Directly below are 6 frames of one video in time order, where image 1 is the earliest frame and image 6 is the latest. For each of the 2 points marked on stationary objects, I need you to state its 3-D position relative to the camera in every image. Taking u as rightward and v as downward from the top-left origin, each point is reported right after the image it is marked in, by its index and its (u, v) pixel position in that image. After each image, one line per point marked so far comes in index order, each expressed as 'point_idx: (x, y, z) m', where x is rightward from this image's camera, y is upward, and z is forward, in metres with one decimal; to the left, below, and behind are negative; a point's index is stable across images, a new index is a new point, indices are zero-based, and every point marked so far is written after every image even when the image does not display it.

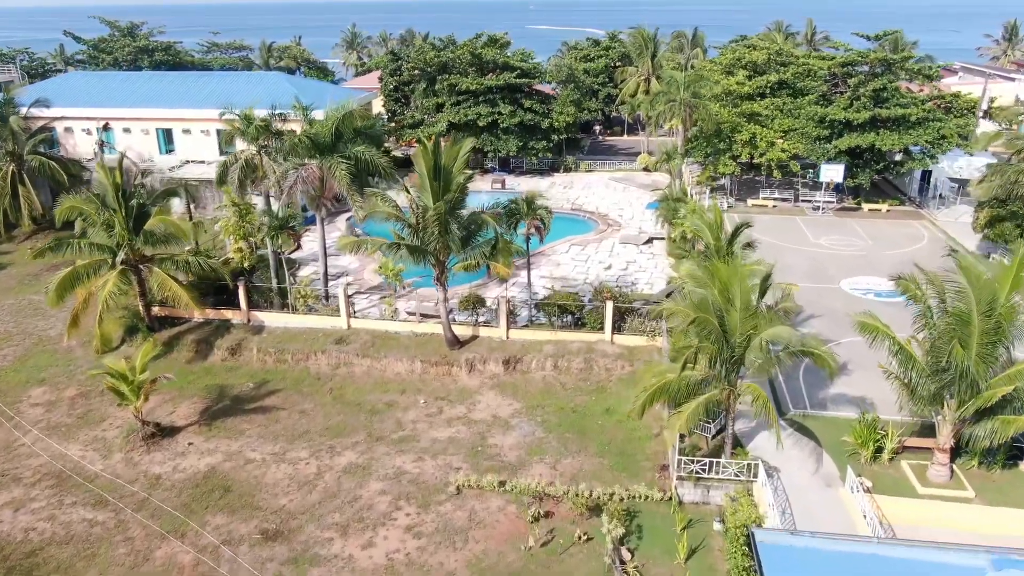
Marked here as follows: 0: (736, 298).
0: (+4.9, -0.2, +14.3) m
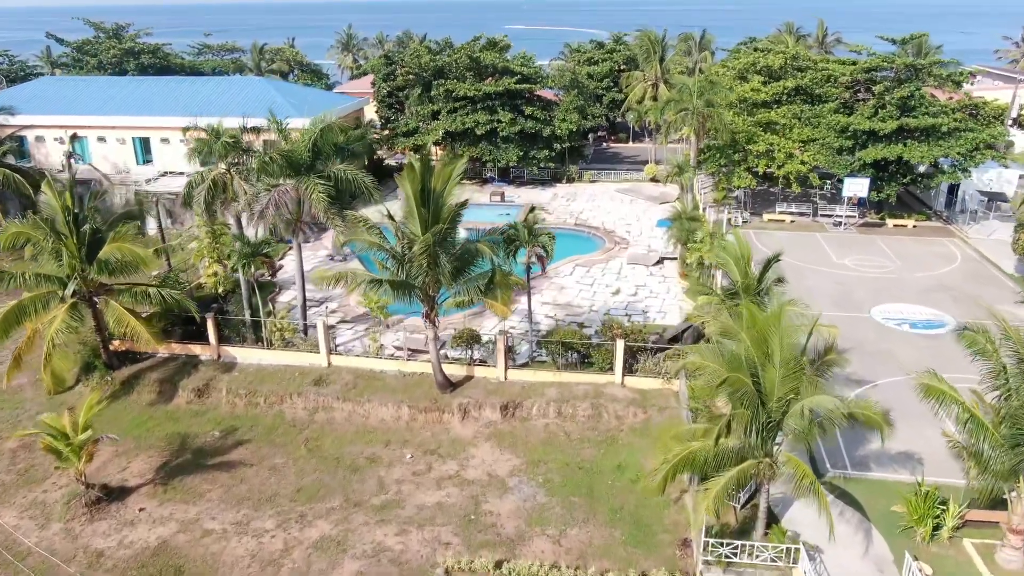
0: (+4.8, -1.2, +12.1) m
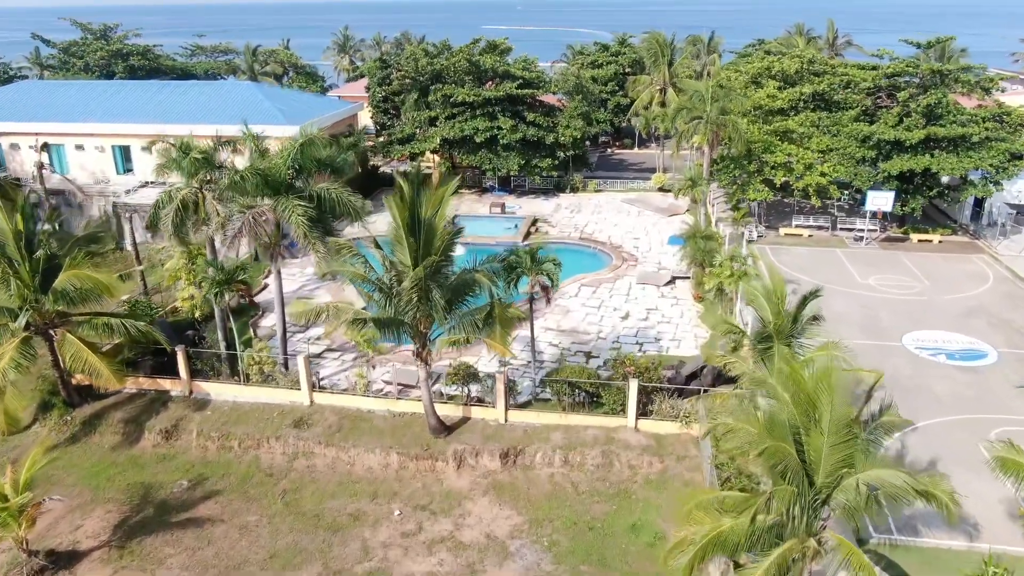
0: (+4.9, -2.1, +10.2) m
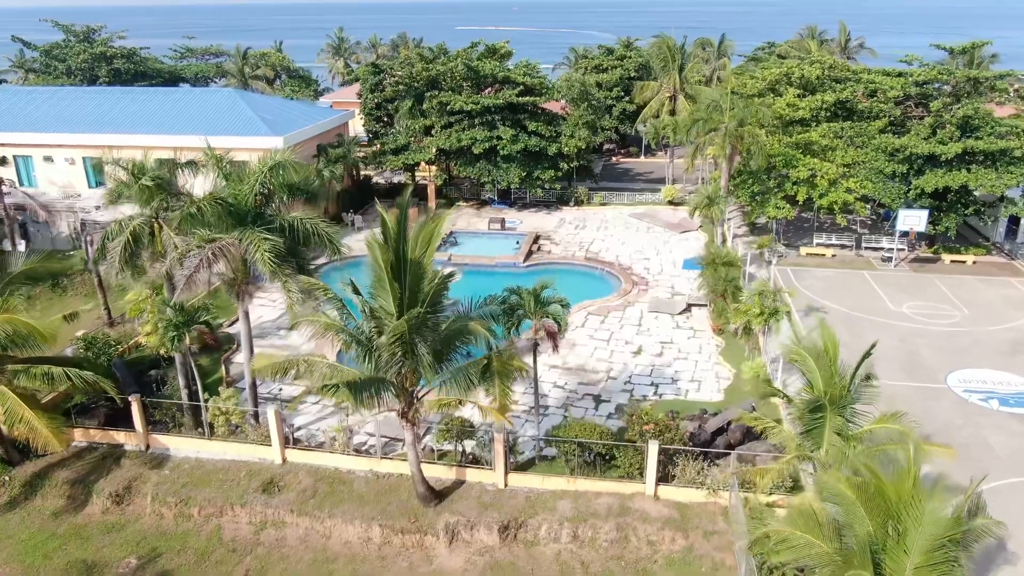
0: (+4.9, -3.1, +8.0) m
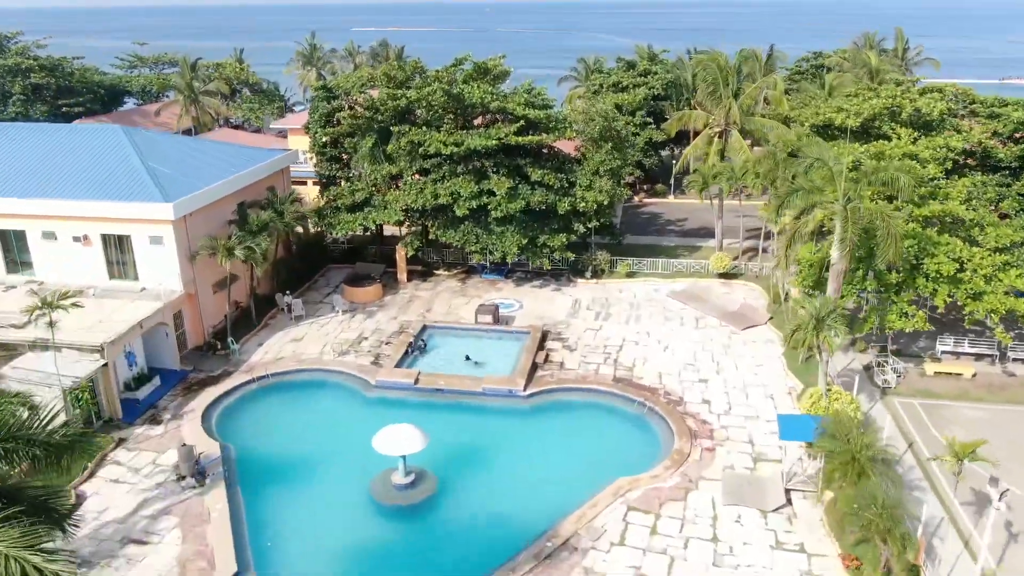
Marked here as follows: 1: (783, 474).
0: (+4.7, -7.1, -0.8) m
1: (+6.3, -4.3, +15.2) m
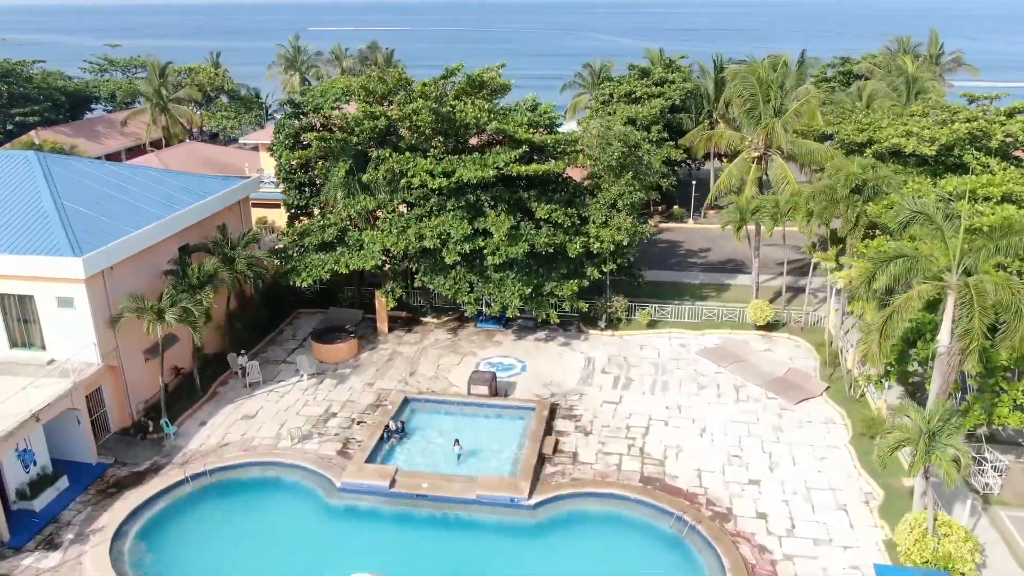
0: (+4.8, -8.9, -4.8) m
1: (+6.4, -6.2, +11.2) m
